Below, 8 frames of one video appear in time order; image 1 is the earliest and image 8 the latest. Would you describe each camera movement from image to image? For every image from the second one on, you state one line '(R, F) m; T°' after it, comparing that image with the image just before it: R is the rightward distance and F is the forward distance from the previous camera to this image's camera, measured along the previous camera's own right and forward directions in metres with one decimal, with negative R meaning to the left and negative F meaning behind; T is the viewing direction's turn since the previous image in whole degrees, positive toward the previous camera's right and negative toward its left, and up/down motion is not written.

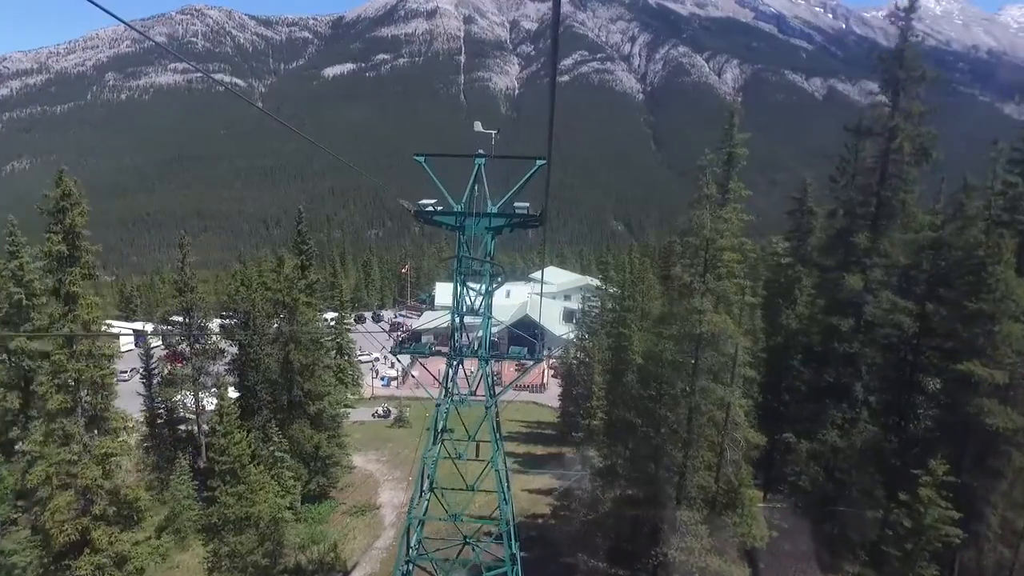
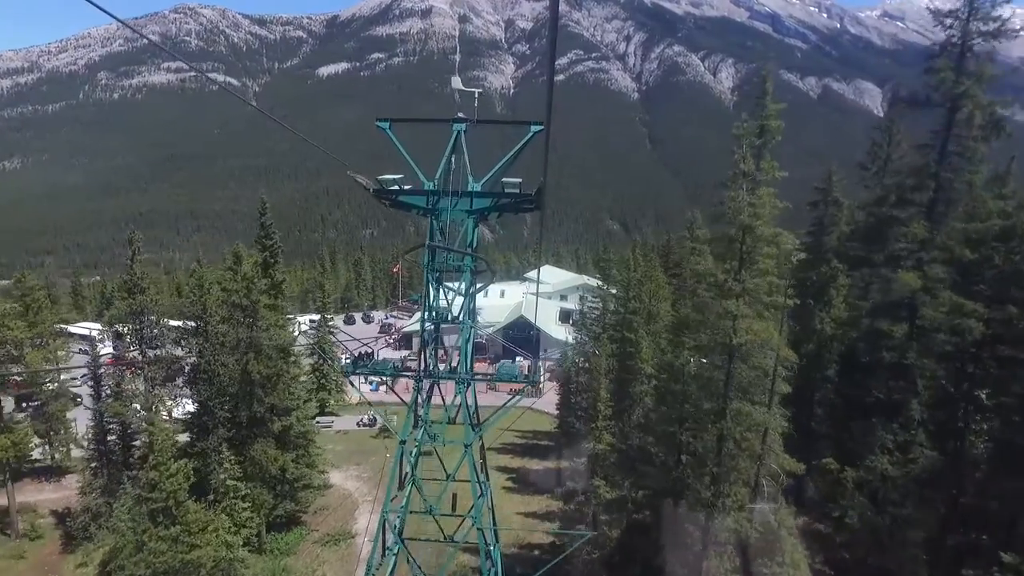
(+0.1, +3.2) m; 0°
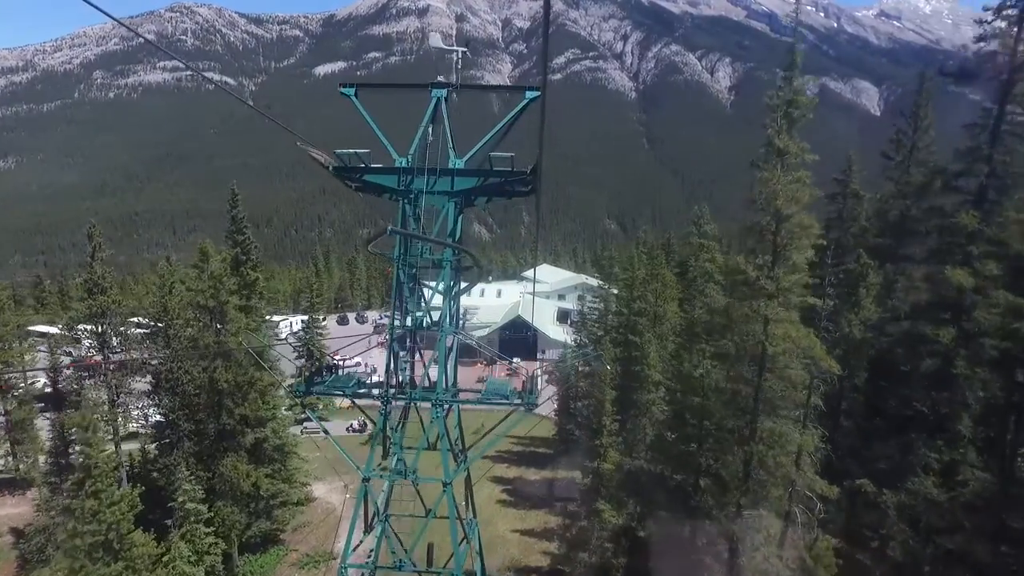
(+0.1, +2.0) m; 0°
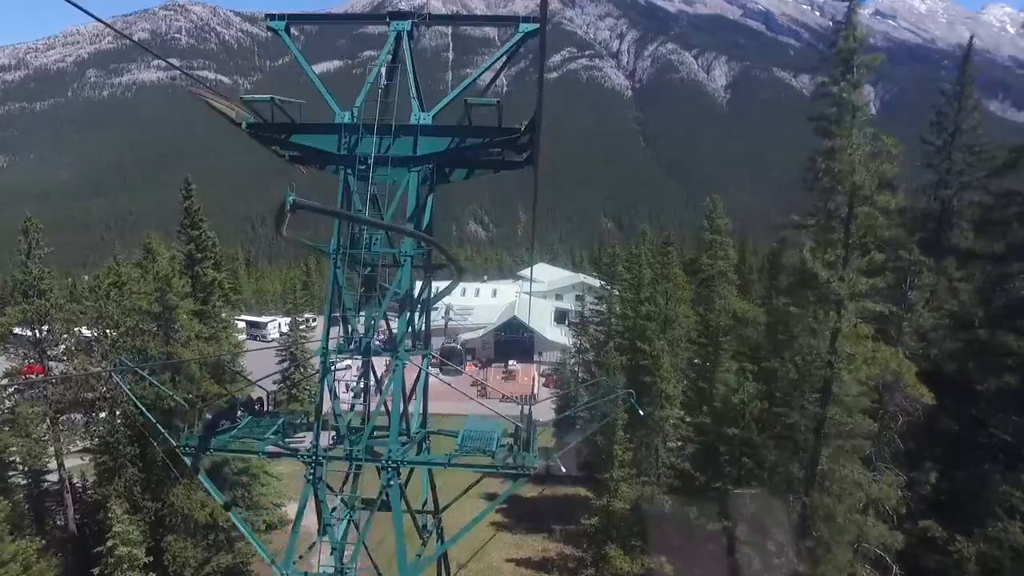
(+0.1, +2.7) m; 0°
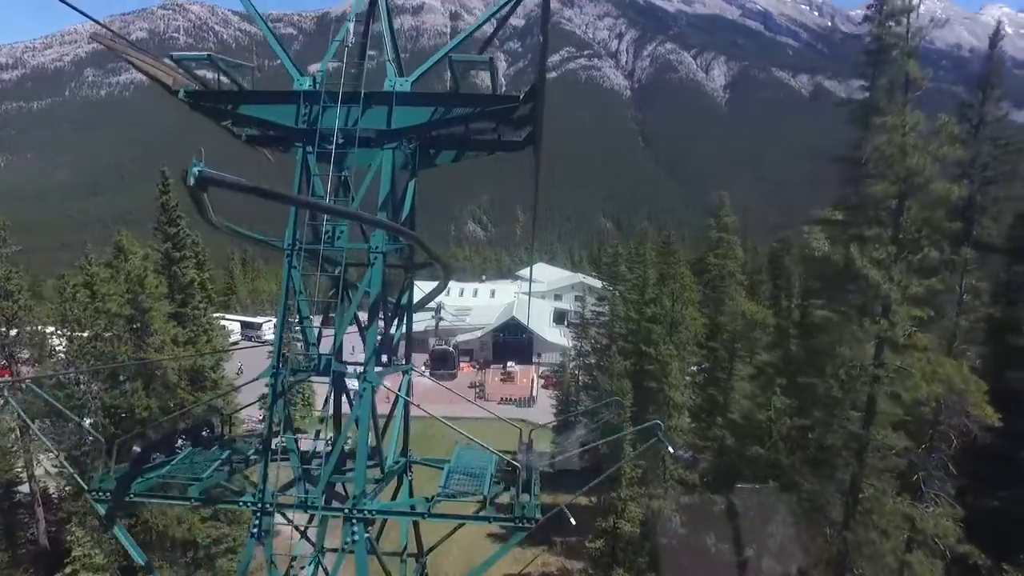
(0.0, +1.2) m; 0°
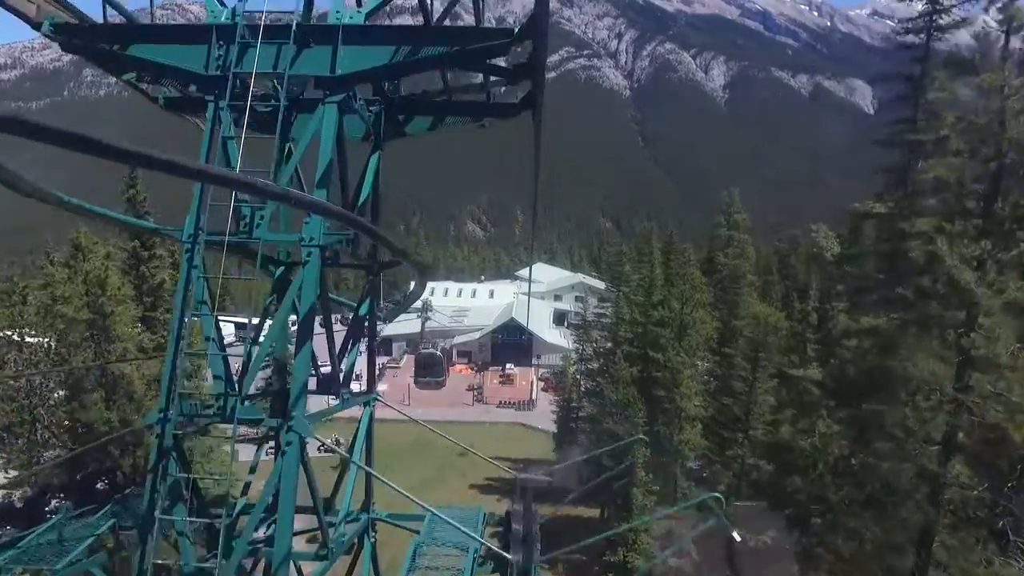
(0.0, +1.5) m; 0°
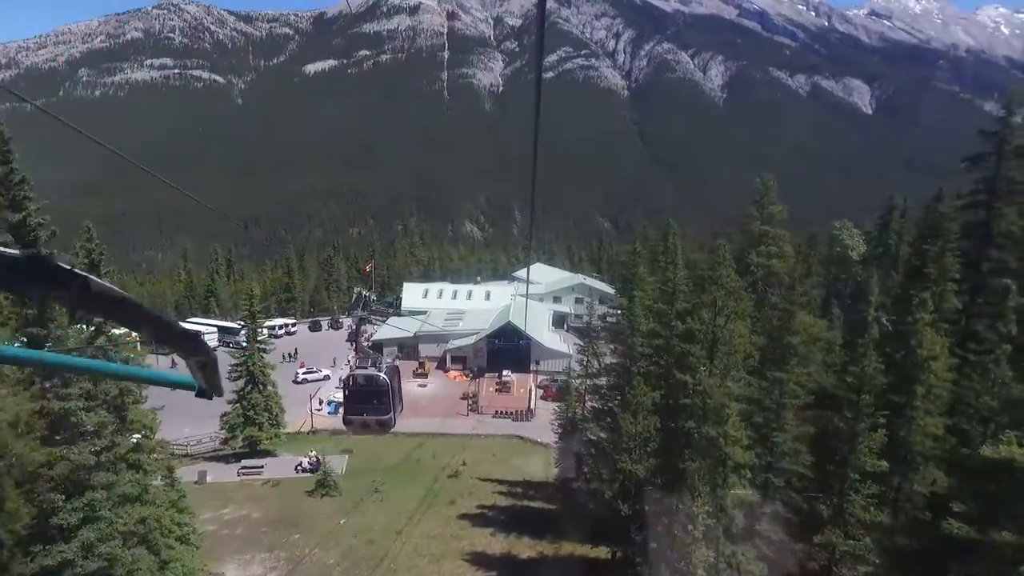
(+0.1, +3.9) m; 0°
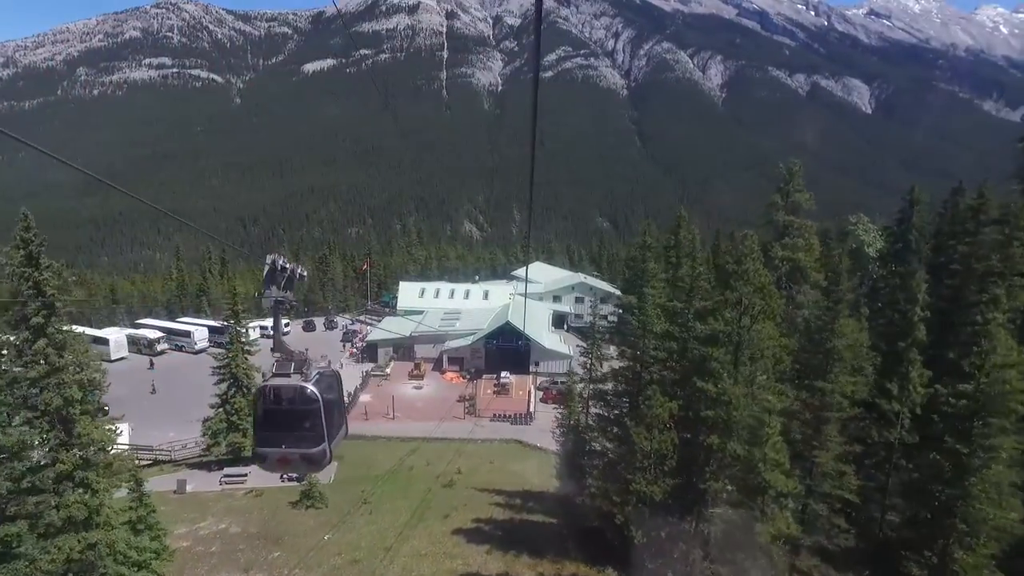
(0.0, +2.1) m; 0°
